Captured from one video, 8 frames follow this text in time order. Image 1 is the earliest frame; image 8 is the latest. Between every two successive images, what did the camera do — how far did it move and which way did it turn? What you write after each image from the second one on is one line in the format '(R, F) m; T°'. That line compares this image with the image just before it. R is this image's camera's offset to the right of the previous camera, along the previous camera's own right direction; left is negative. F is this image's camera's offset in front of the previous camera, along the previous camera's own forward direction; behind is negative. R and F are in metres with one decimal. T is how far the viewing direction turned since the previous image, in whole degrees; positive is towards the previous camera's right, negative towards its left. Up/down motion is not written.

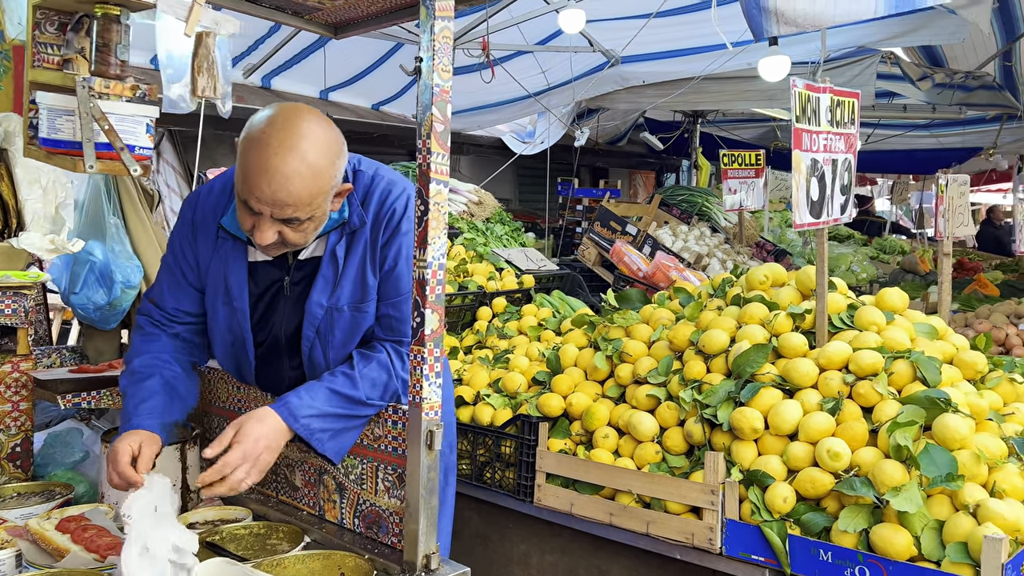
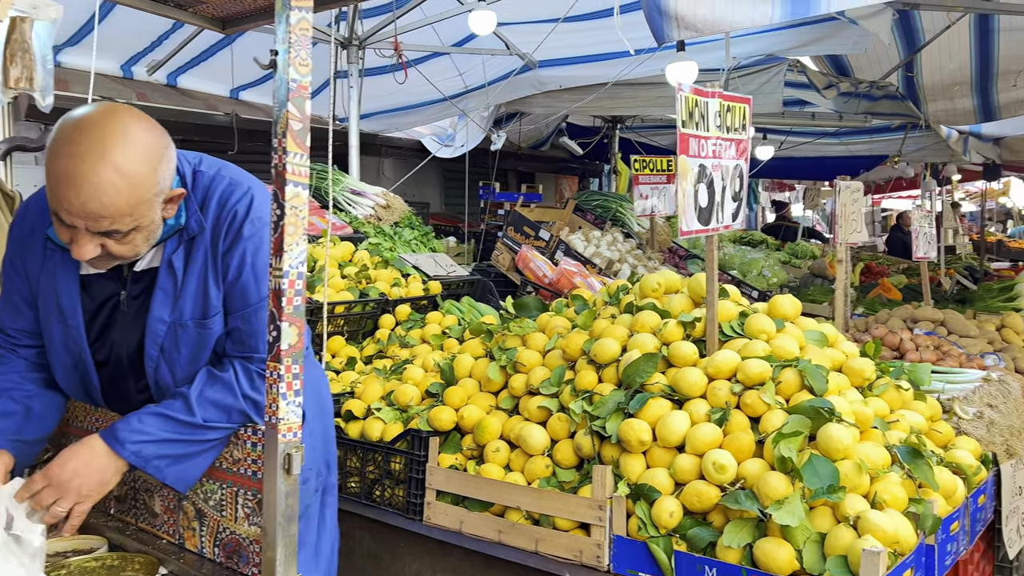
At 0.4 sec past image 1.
(+0.1, +0.1) m; +5°
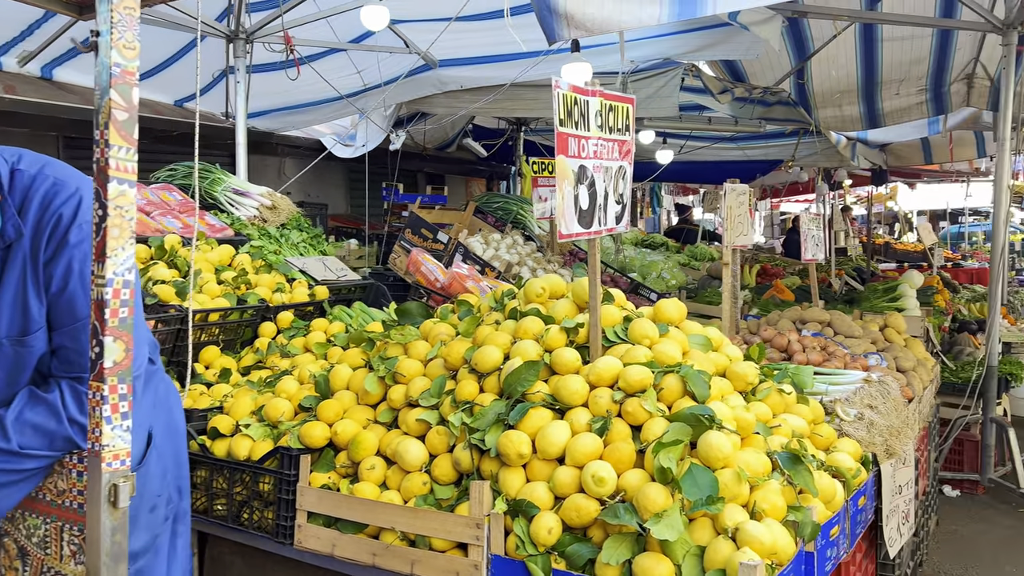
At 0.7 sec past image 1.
(+0.1, +0.1) m; +6°
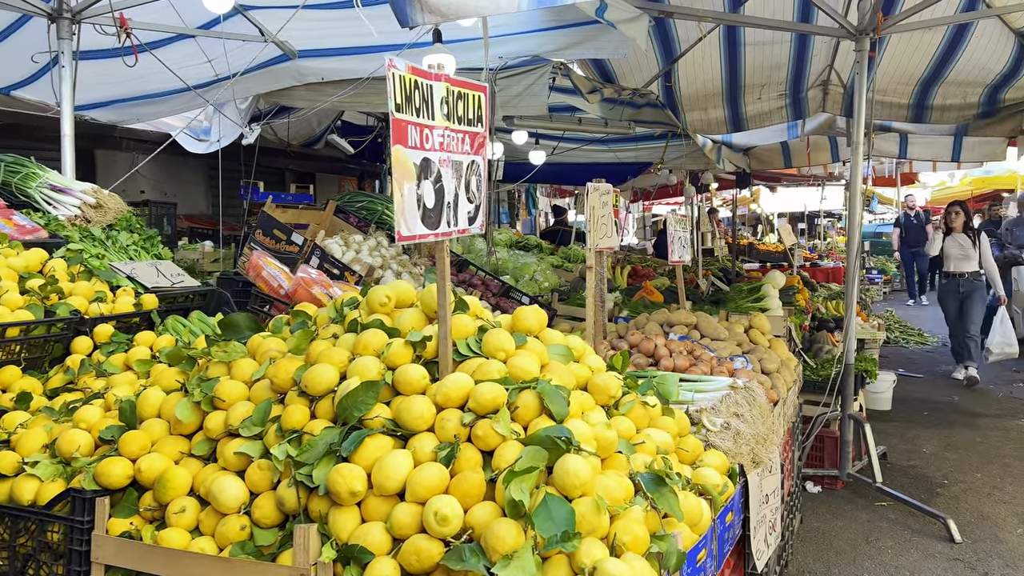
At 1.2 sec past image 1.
(+0.1, +0.2) m; +8°
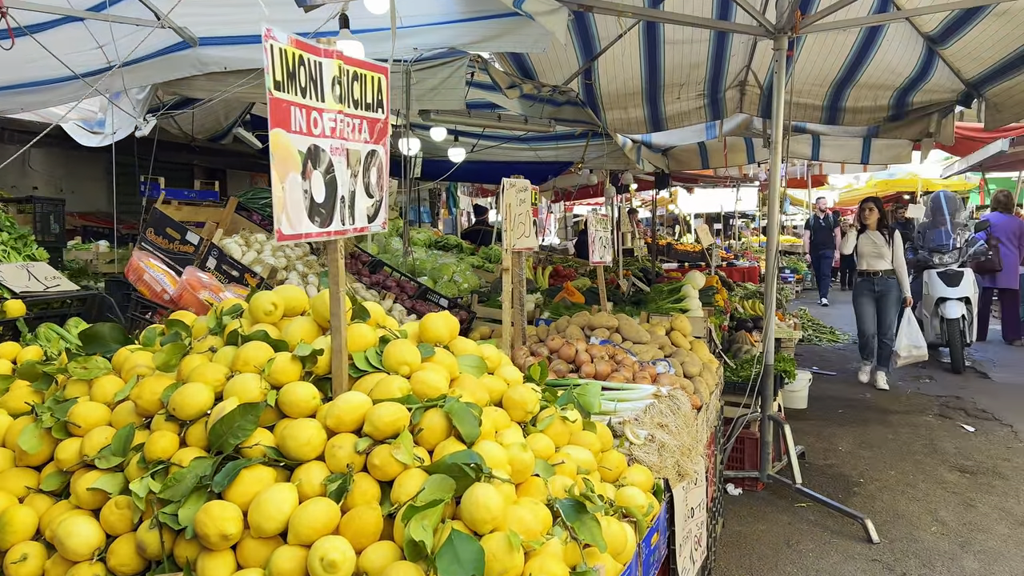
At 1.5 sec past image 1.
(0.0, +0.2) m; +5°
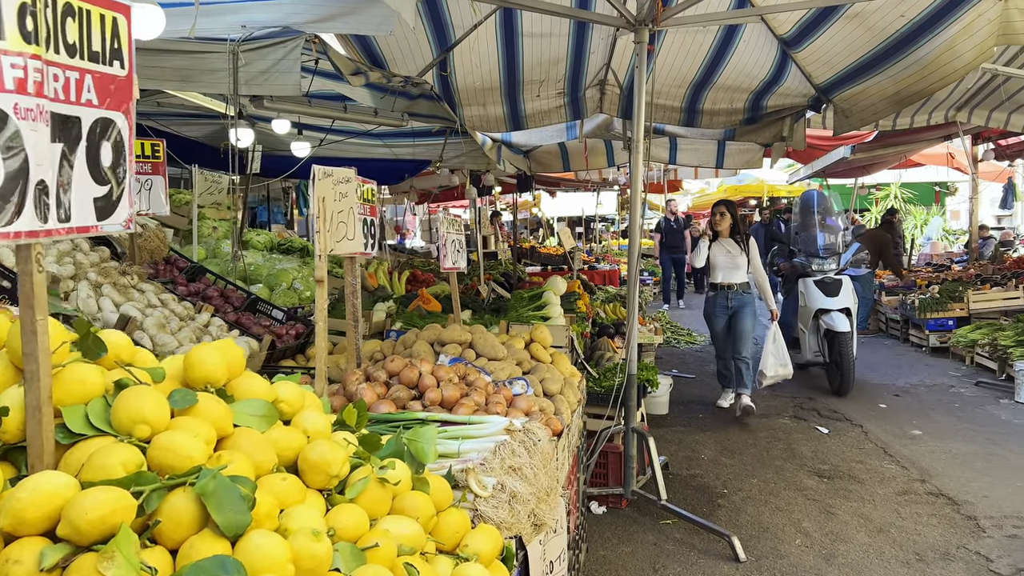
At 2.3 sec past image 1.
(+0.1, +0.4) m; +9°
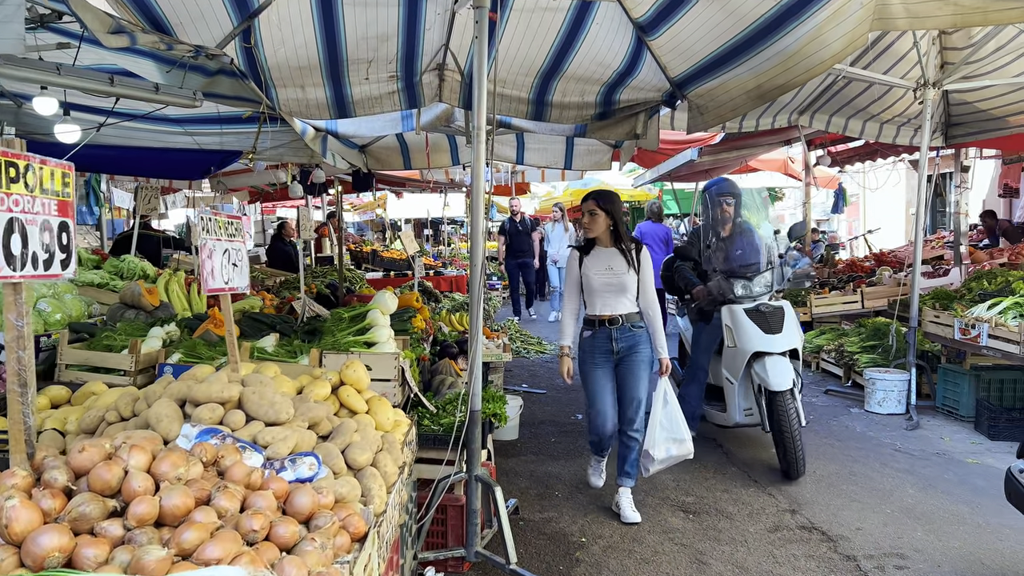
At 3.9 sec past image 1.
(+0.1, +0.7) m; +11°
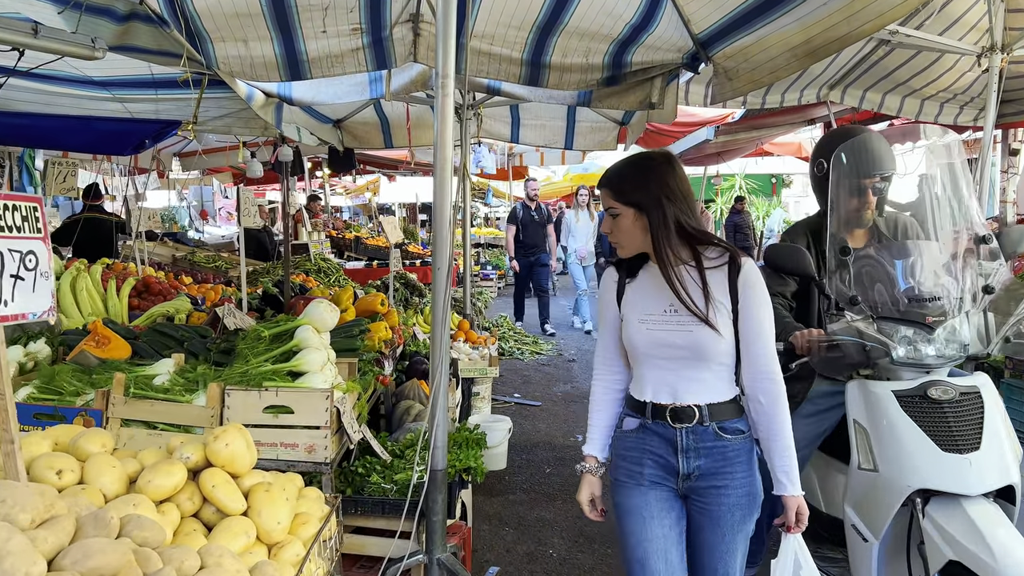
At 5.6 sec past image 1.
(+0.1, +0.9) m; 0°
